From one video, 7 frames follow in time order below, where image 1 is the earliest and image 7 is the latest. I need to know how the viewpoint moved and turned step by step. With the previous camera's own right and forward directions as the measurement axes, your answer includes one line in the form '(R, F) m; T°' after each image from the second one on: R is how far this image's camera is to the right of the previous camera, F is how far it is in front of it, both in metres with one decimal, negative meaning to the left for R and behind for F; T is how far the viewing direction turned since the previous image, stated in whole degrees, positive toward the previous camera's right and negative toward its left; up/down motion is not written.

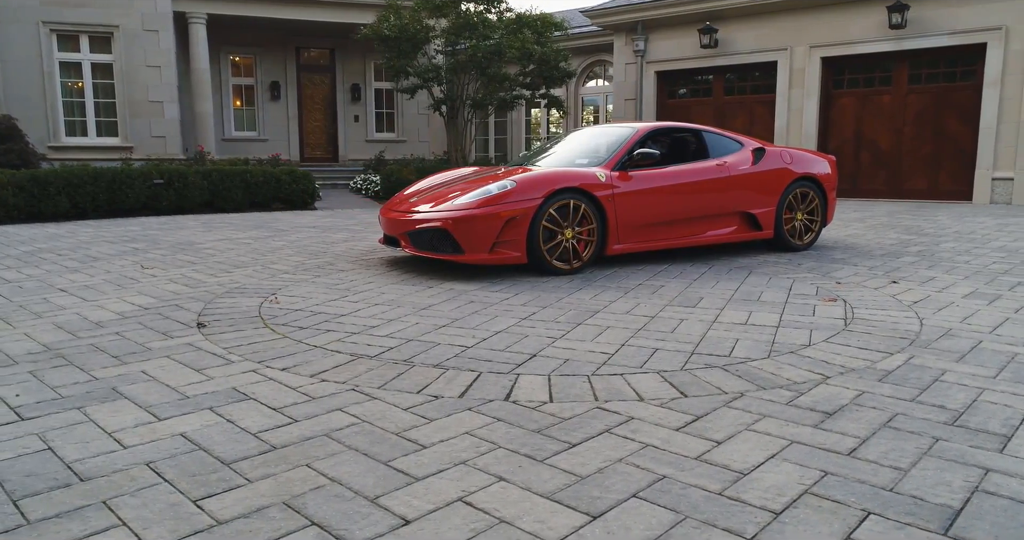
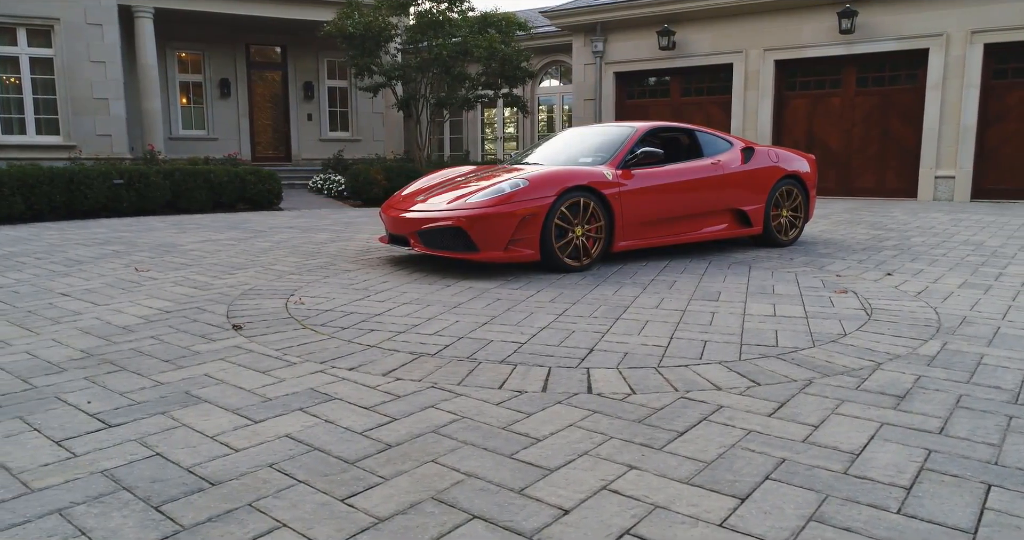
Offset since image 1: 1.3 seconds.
(-0.6, 0.0) m; +5°
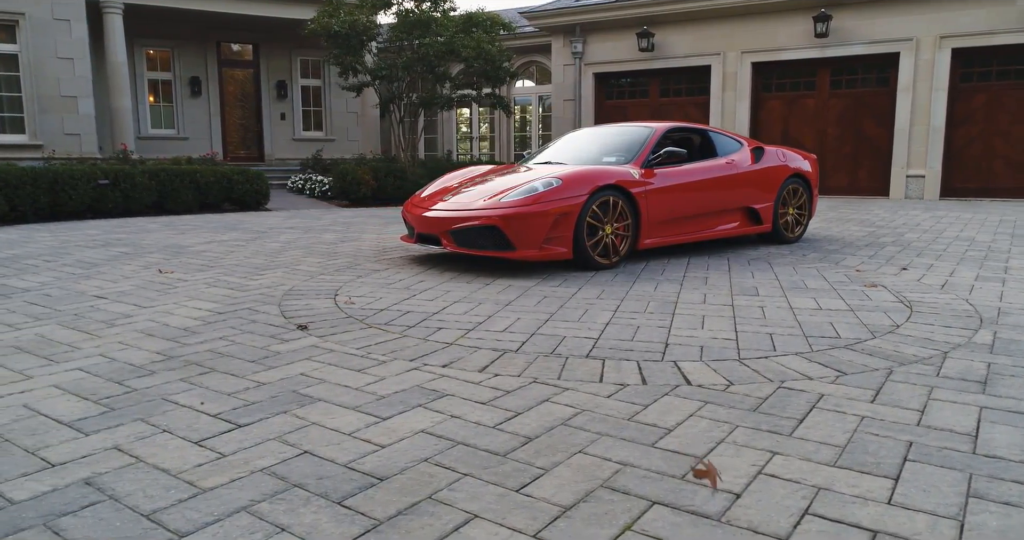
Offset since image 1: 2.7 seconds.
(-0.6, 0.0) m; +3°
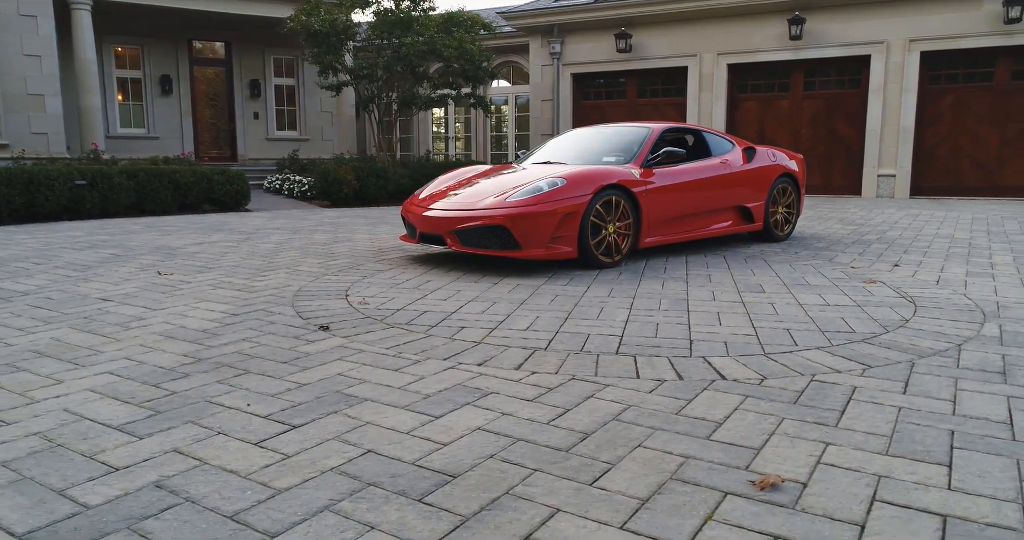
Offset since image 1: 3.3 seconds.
(-0.3, 0.0) m; +3°
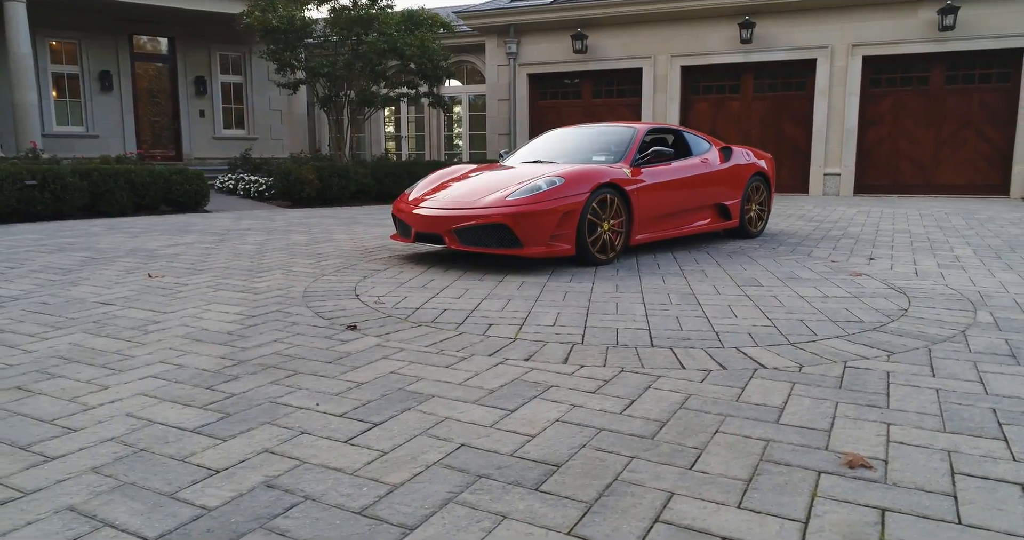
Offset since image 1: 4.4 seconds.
(-0.5, 0.0) m; +5°
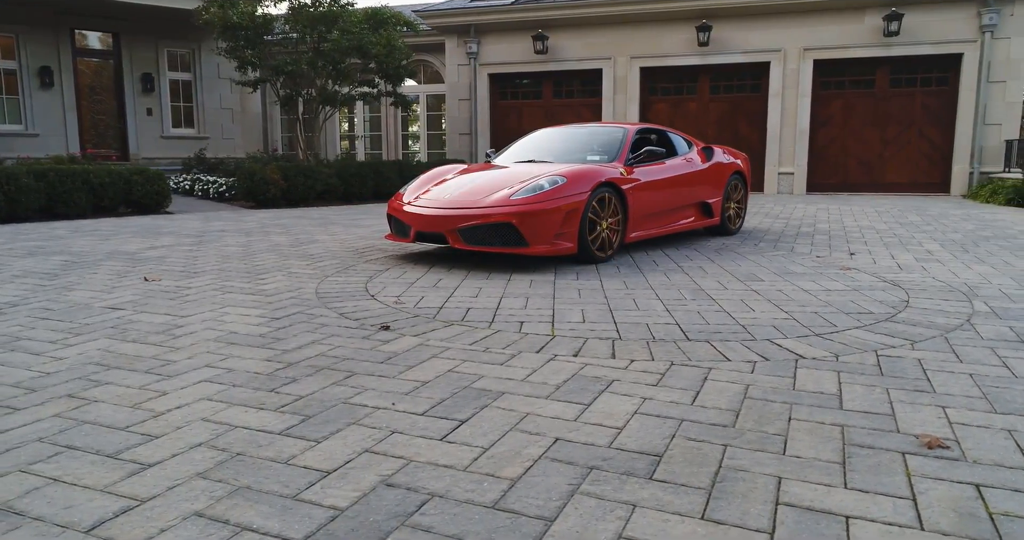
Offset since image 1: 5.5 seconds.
(-0.5, 0.0) m; +5°
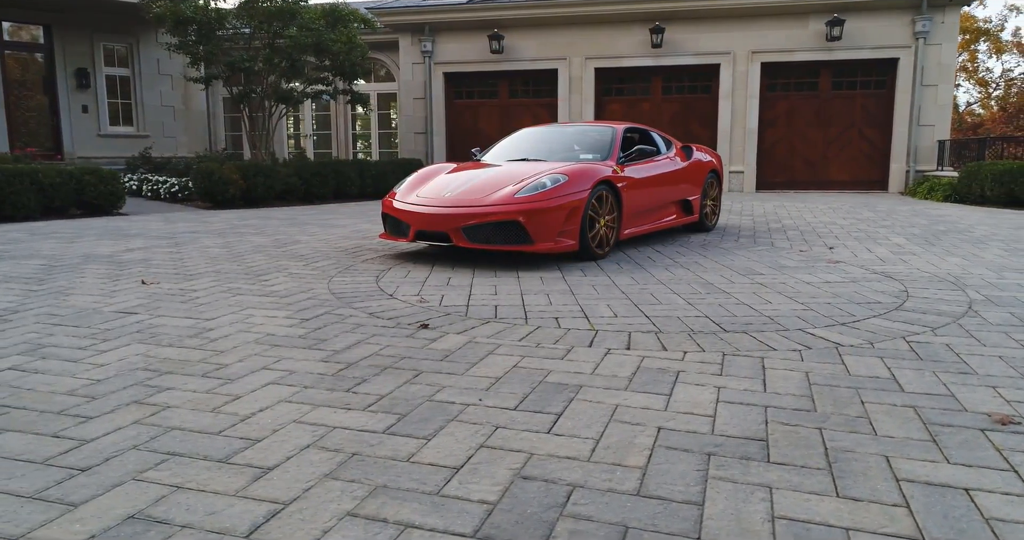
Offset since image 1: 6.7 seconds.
(-0.5, 0.0) m; +5°
